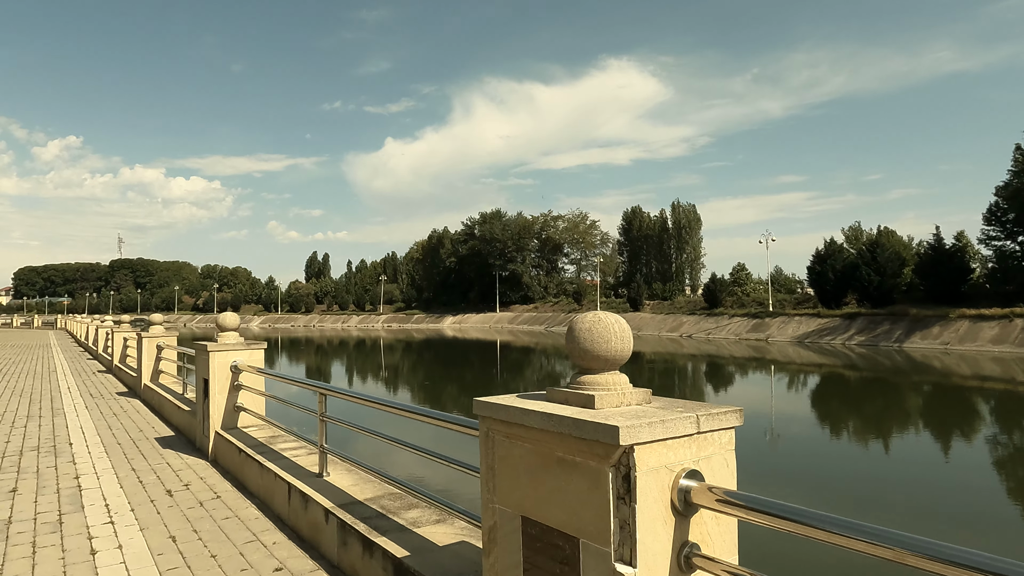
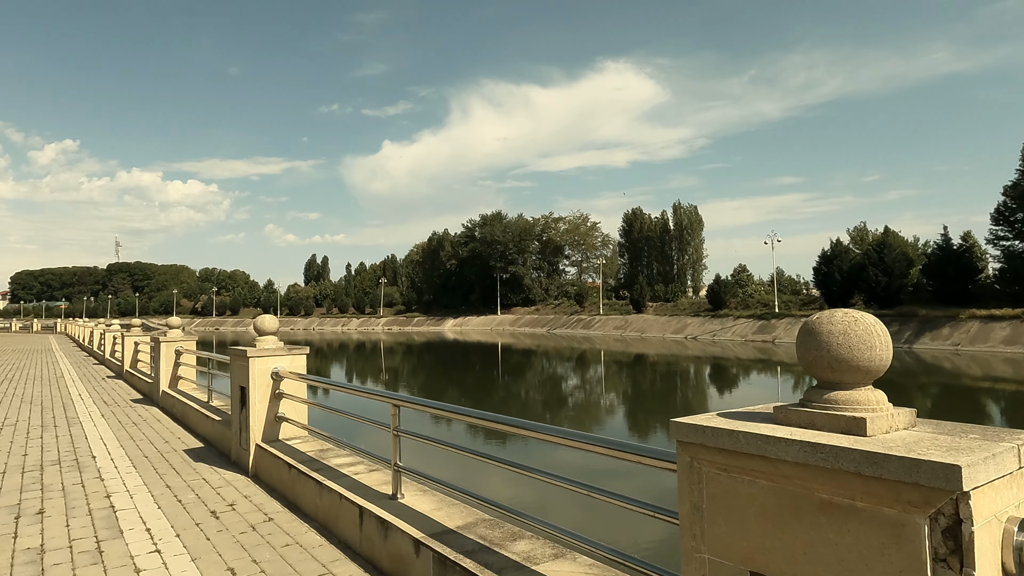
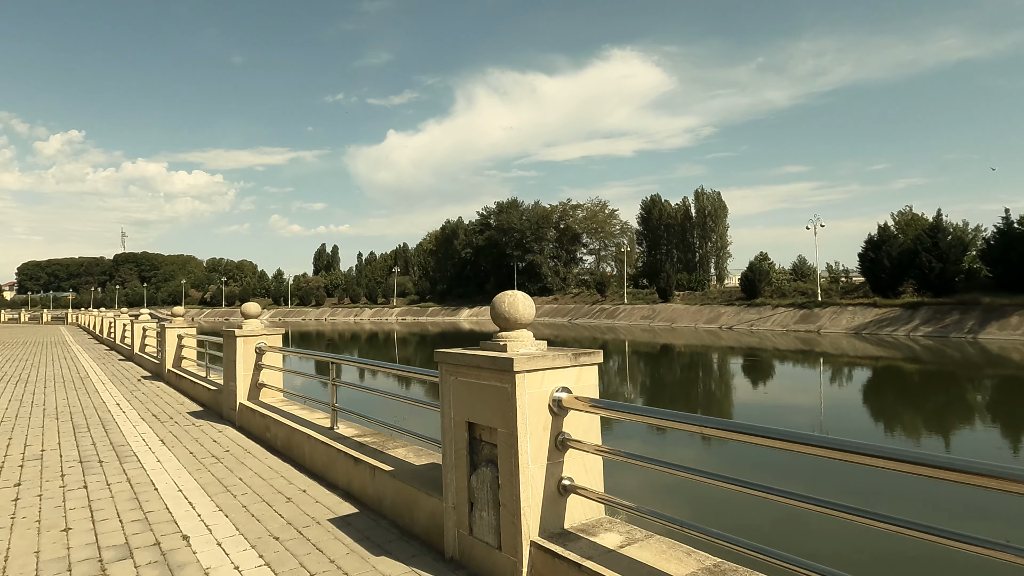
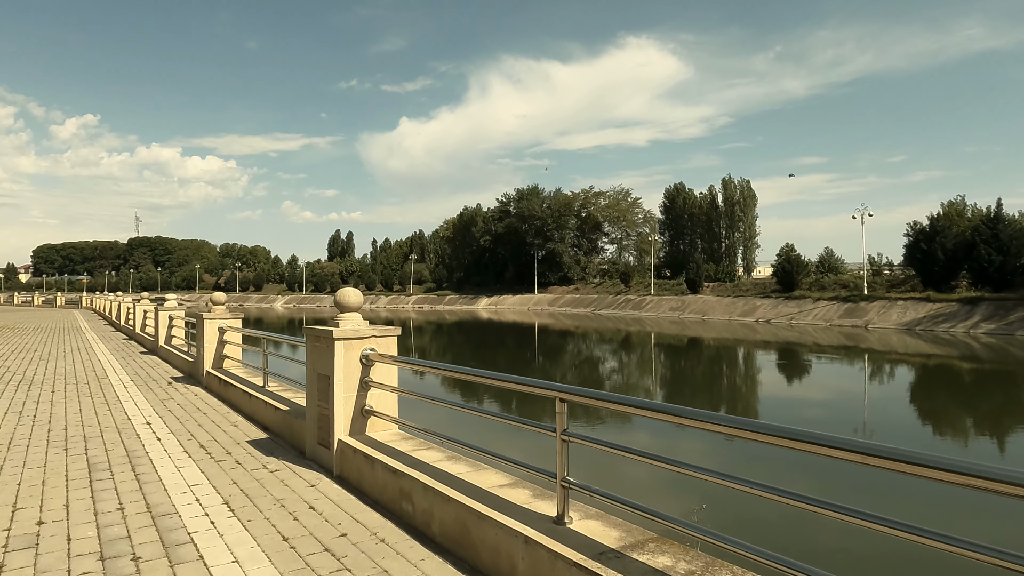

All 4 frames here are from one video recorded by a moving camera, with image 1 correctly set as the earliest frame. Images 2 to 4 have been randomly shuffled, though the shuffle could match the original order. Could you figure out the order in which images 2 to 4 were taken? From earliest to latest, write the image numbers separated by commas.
2, 3, 4
